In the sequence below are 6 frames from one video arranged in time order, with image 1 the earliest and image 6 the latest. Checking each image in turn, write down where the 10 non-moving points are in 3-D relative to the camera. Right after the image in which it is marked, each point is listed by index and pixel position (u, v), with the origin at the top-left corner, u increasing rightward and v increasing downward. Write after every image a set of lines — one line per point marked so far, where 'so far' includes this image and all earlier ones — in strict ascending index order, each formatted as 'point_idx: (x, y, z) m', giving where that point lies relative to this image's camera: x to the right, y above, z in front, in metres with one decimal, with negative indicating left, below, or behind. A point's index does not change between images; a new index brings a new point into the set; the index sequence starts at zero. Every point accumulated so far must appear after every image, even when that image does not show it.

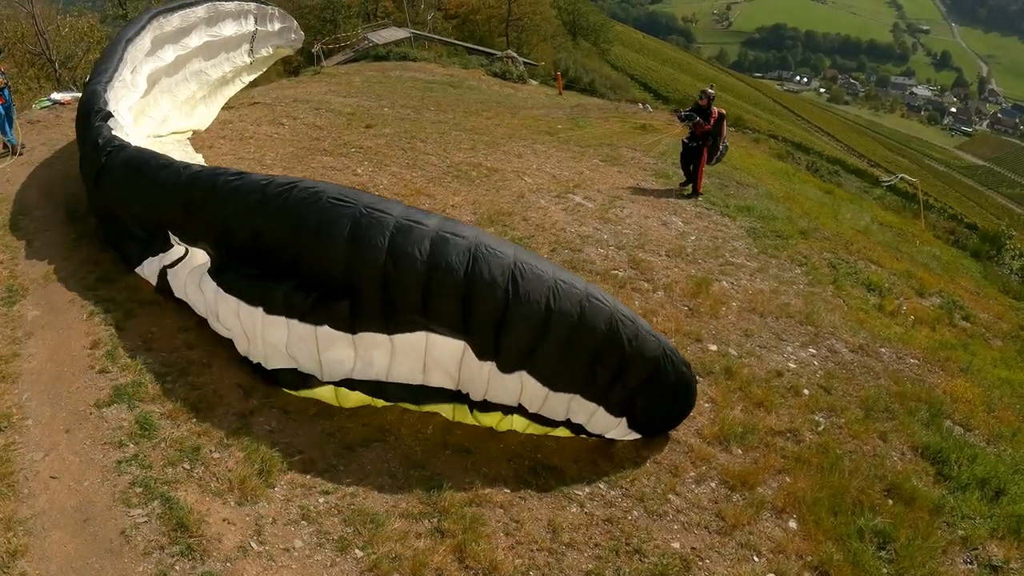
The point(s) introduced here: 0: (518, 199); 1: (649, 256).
0: (+0.2, +1.2, +13.3) m
1: (+2.2, +0.4, +12.9) m
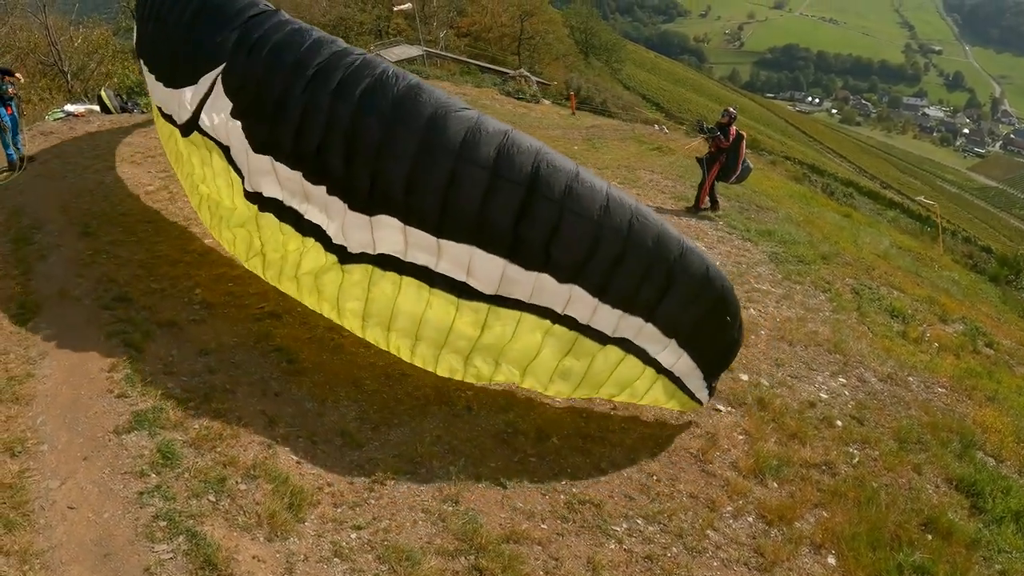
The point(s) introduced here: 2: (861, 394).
0: (+0.4, +0.9, +13.1) m
1: (+2.4, +0.1, +12.7) m
2: (+4.7, -1.4, +11.8) m
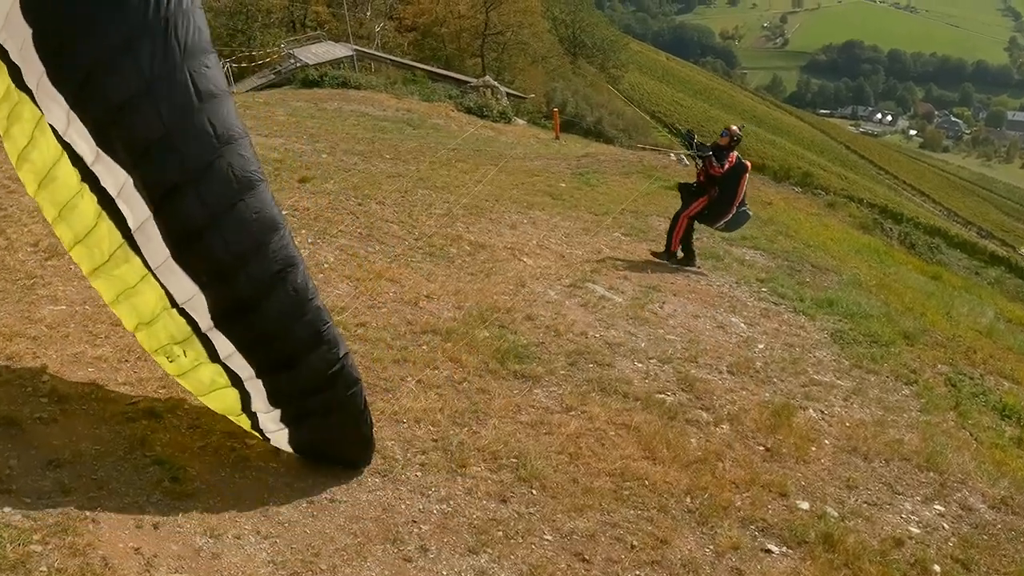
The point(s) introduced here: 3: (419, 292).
0: (0.0, -0.1, +9.7) m
1: (+2.0, -0.9, +9.2) m
2: (+4.2, -2.3, +8.2) m
3: (-1.0, -0.1, +9.1) m
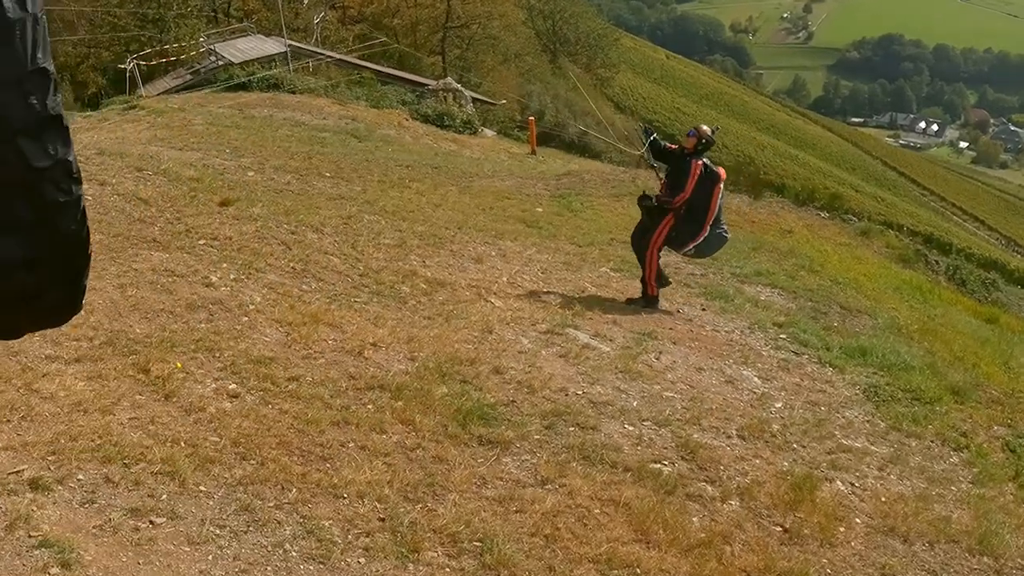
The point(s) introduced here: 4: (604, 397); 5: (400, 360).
0: (-0.3, -0.5, +8.1) m
1: (+1.7, -1.3, +7.6) m
2: (+3.9, -2.7, +6.5) m
3: (-1.3, -0.5, +7.6) m
4: (+0.8, -1.0, +7.7) m
5: (-1.0, -0.6, +7.5) m
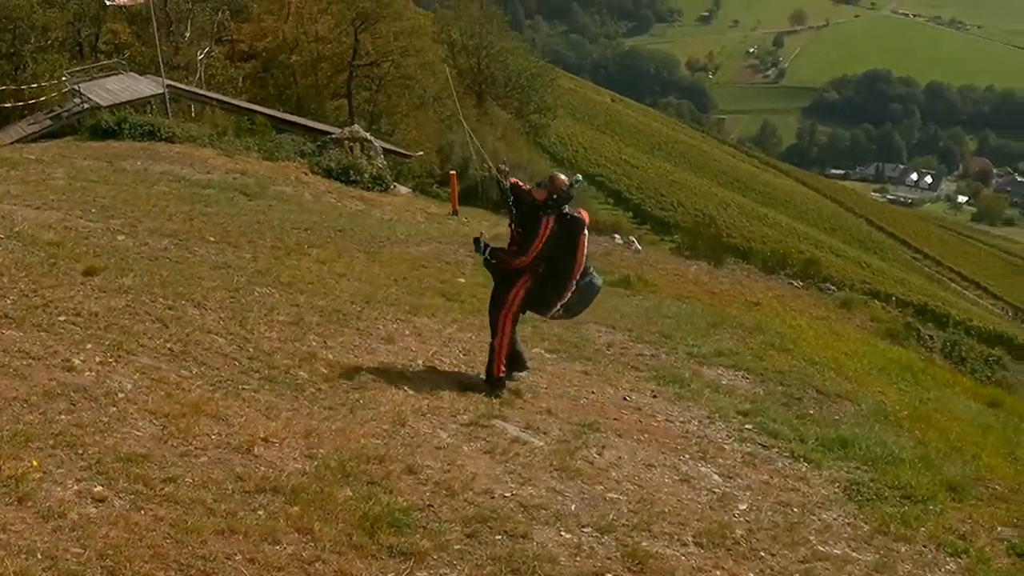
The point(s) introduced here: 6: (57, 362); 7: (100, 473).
0: (-0.9, -1.1, +7.0) m
1: (+1.1, -1.9, +6.5) m
2: (+3.3, -3.3, +5.4) m
3: (-1.9, -1.1, +6.5) m
4: (+0.2, -1.6, +6.6) m
5: (-1.6, -1.2, +6.5) m
6: (-3.5, -0.6, +6.7) m
7: (-2.7, -1.2, +5.8) m
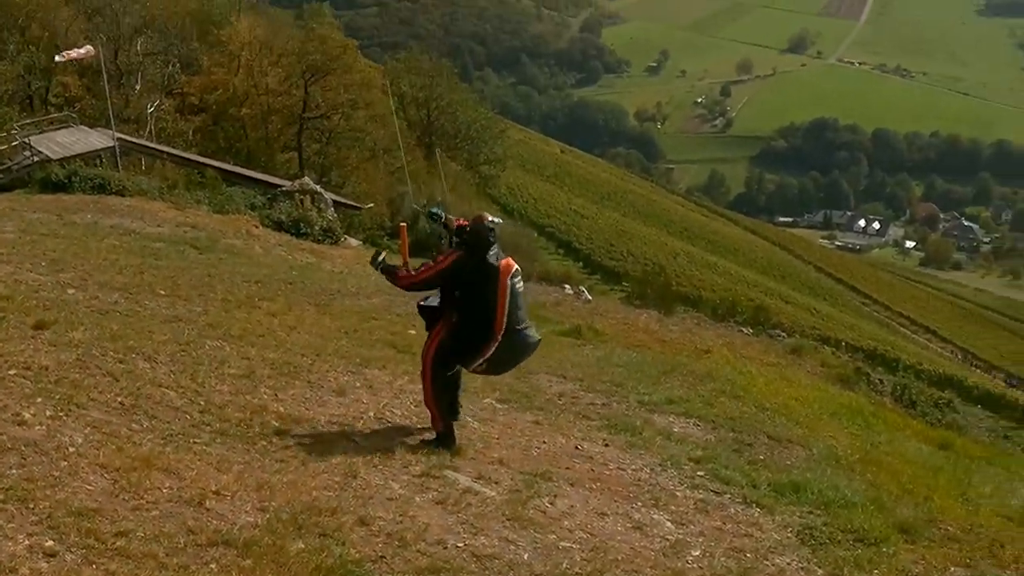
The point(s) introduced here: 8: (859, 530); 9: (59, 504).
0: (-1.2, -1.4, +7.0) m
1: (+0.7, -2.2, +6.5) m
2: (+3.0, -3.6, +5.5) m
3: (-2.3, -1.5, +6.5) m
4: (-0.1, -1.9, +6.6) m
5: (-1.9, -1.6, +6.5) m
6: (-3.8, -1.0, +6.7) m
7: (-3.1, -1.6, +5.8) m
8: (+3.1, -2.0, +7.8) m
9: (-3.1, -1.5, +6.0) m
